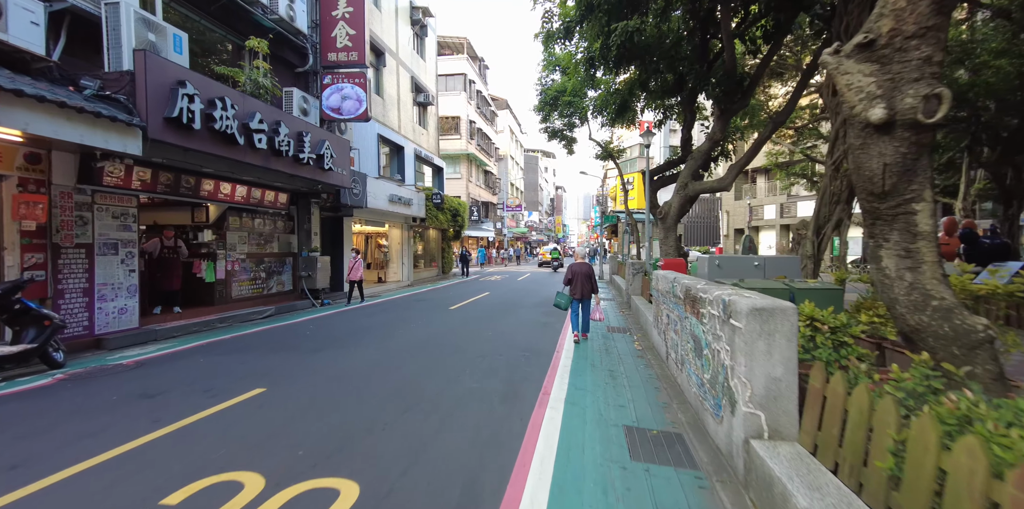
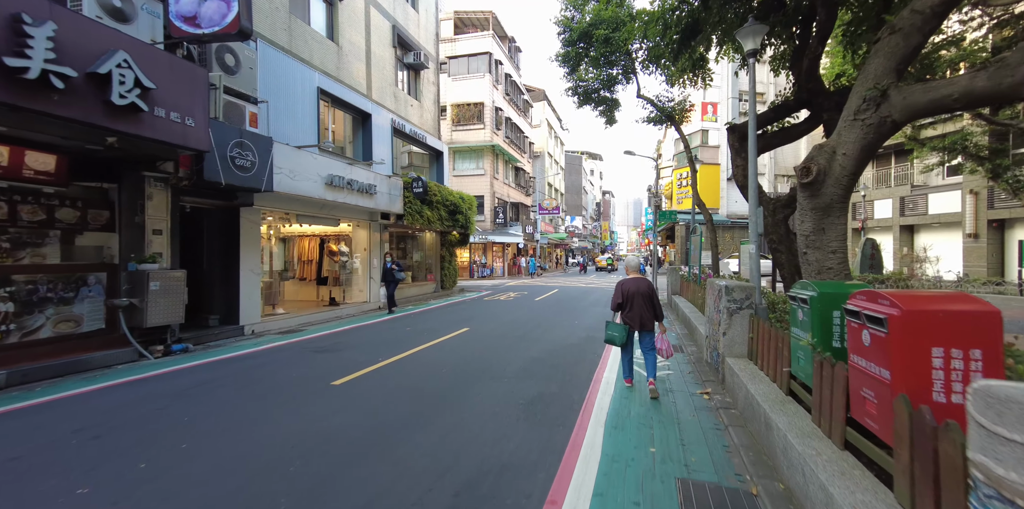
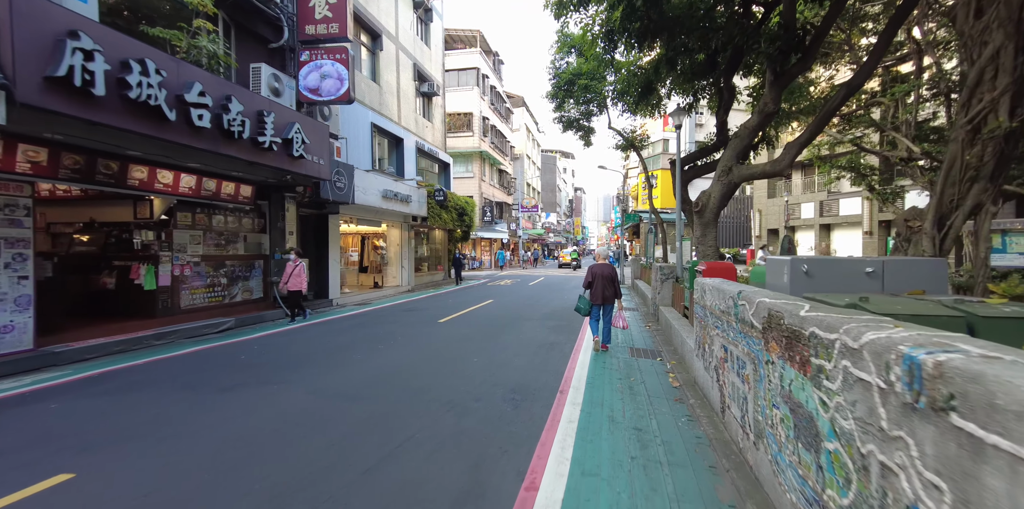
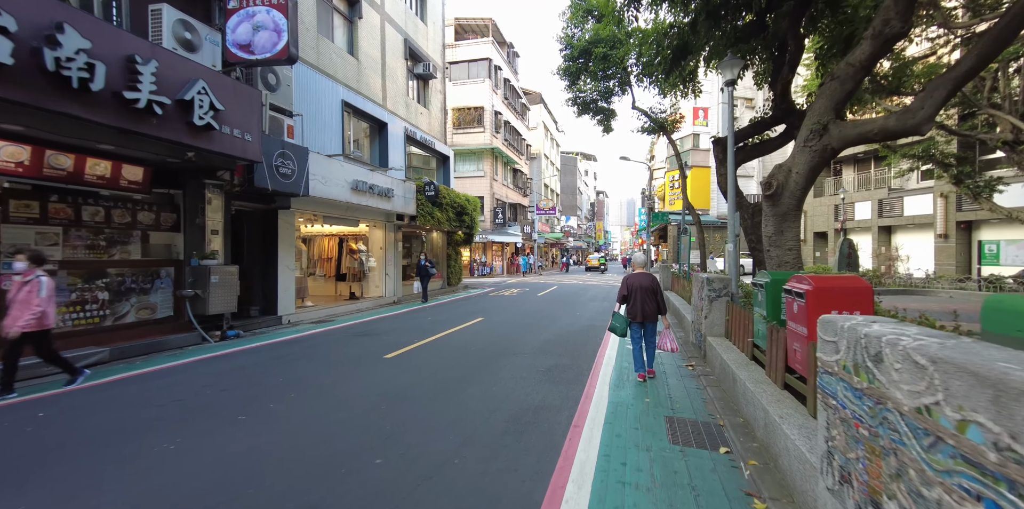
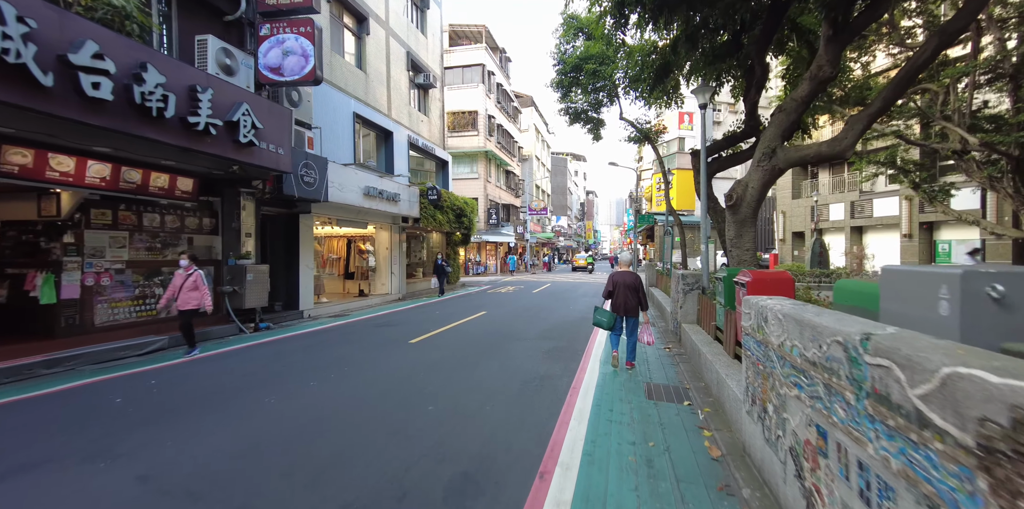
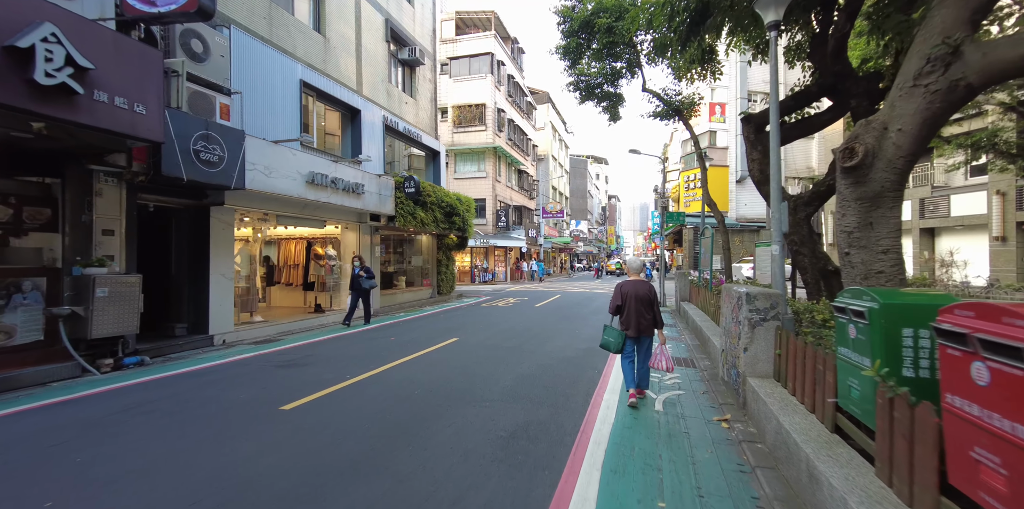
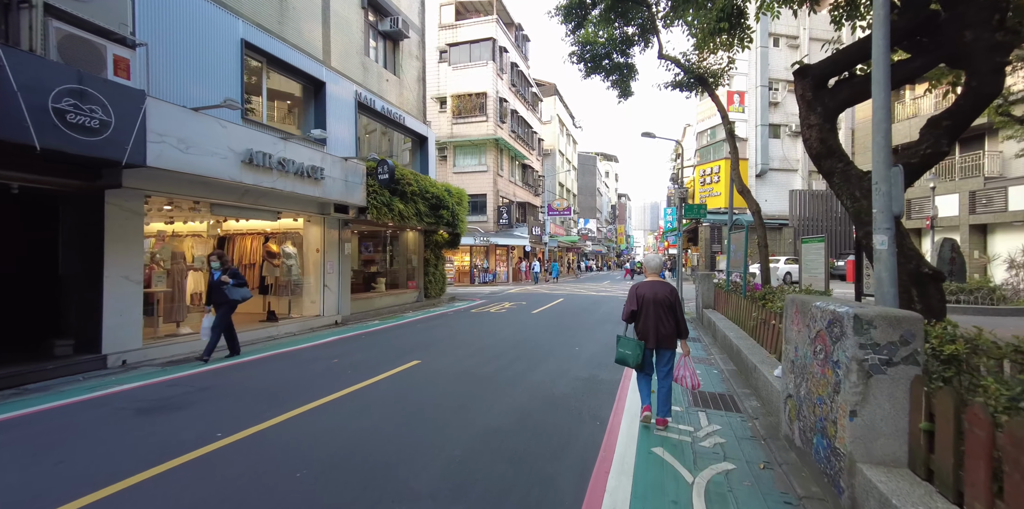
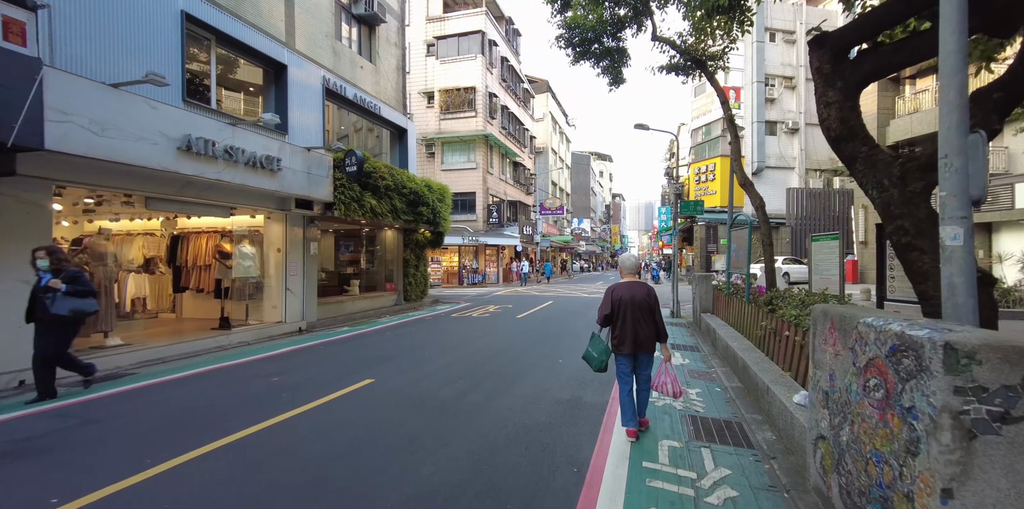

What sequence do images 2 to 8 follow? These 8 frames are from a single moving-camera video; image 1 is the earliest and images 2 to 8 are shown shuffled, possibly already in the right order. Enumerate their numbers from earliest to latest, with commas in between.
3, 5, 4, 2, 6, 7, 8
